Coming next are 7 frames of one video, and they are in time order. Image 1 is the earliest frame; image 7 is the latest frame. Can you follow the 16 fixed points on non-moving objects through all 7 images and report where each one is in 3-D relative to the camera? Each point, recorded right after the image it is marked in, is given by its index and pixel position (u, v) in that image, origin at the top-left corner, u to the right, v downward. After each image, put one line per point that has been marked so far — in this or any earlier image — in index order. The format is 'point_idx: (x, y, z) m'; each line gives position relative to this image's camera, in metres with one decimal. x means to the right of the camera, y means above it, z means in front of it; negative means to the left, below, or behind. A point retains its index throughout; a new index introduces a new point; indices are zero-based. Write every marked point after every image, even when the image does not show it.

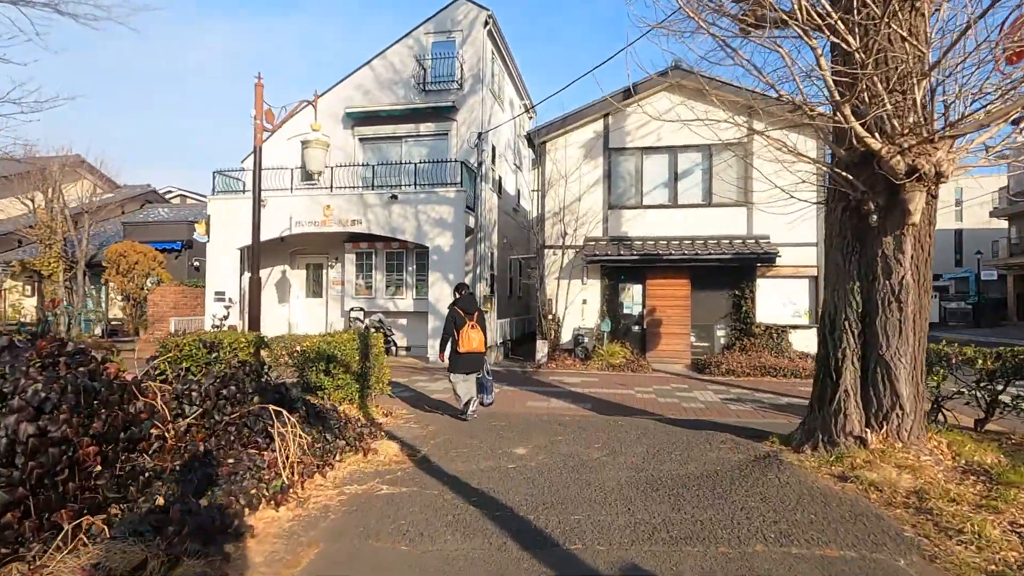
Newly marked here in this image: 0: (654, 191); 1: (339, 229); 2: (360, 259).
0: (+4.5, +3.0, +16.8) m
1: (-5.3, +1.9, +16.5) m
2: (-5.1, +0.9, +17.7) m
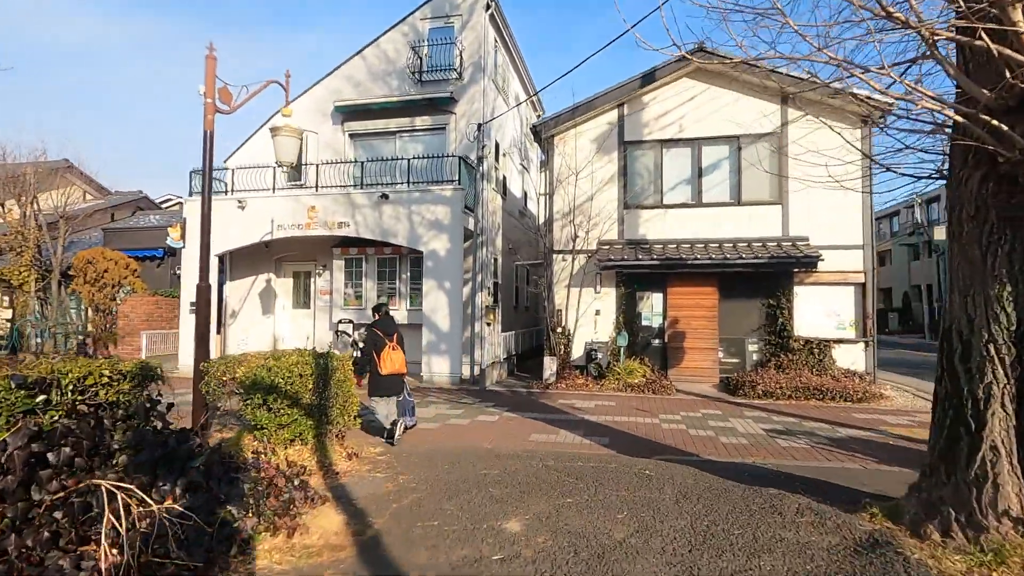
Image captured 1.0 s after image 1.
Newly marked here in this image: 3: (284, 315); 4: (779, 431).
0: (+4.6, +2.8, +15.0) m
1: (-5.2, +1.6, +14.9) m
2: (-4.9, +0.6, +16.1) m
3: (-7.5, -0.9, +17.5) m
4: (+4.5, -2.4, +9.0) m
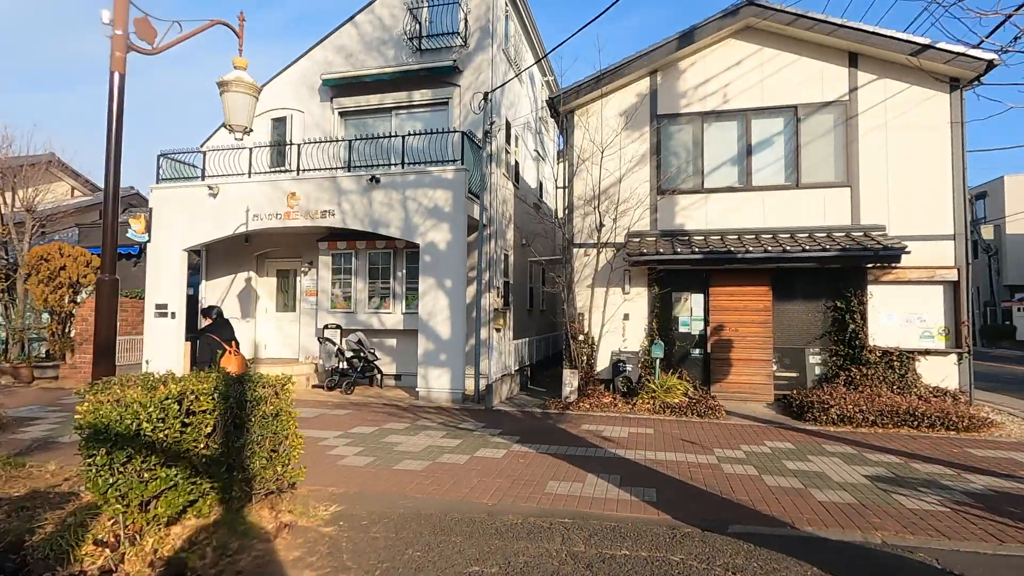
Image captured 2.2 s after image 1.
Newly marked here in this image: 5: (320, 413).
0: (+4.9, +2.8, +12.6) m
1: (-4.9, +1.6, +12.8) m
2: (-4.6, +0.6, +13.9) m
3: (-7.1, -0.9, +15.4) m
4: (+4.7, -2.4, +6.6) m
5: (-3.9, -2.5, +10.8) m
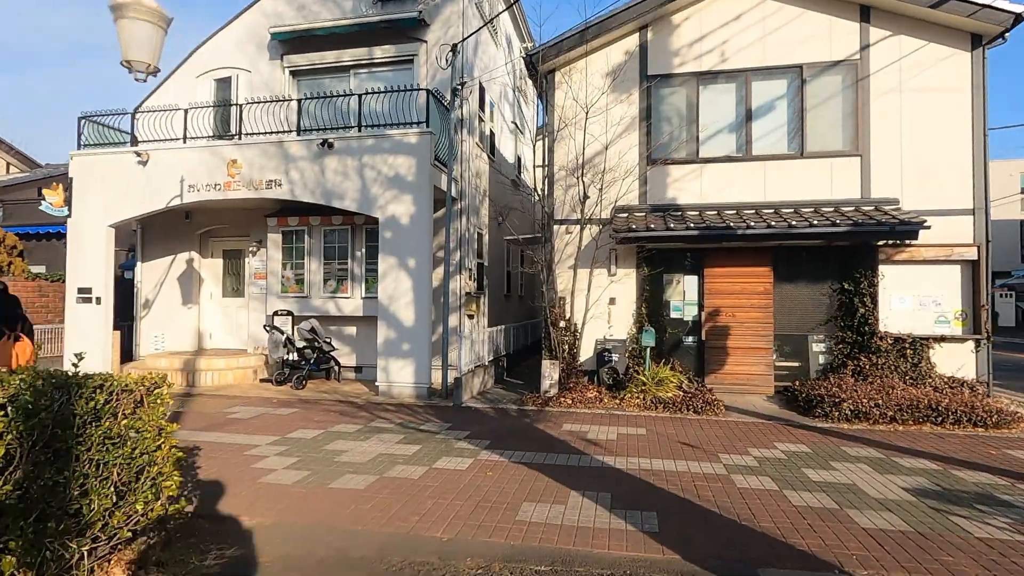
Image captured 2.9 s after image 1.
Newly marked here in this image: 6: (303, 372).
0: (+4.3, +3.2, +11.4) m
1: (-5.5, +2.0, +11.2) m
2: (-5.2, +1.1, +12.4) m
3: (-7.7, -0.5, +13.8) m
4: (+4.3, -2.1, +5.4) m
5: (-4.4, -2.1, +9.3) m
6: (-4.4, -1.8, +11.3) m
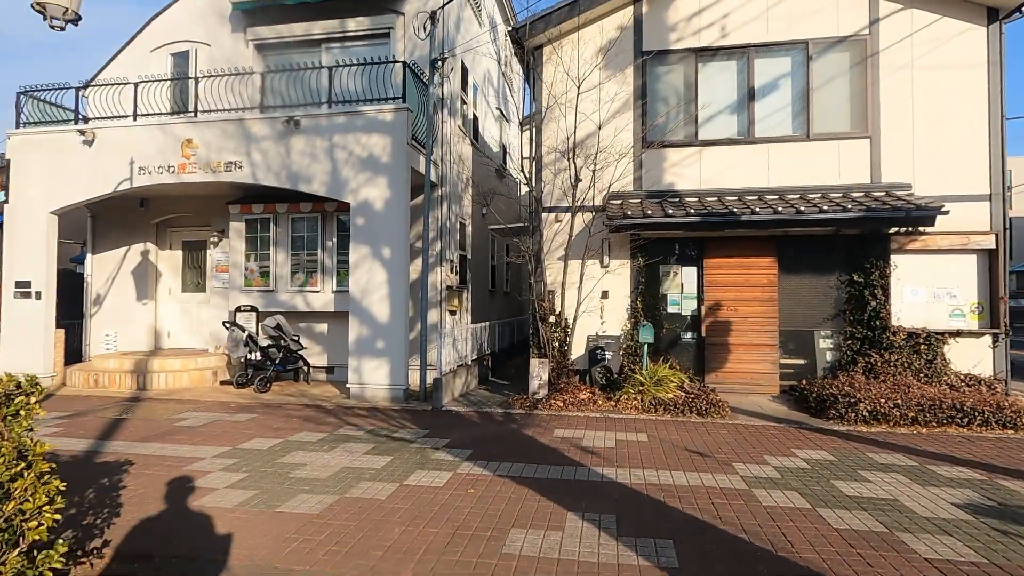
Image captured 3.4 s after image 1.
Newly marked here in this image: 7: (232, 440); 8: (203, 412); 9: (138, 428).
0: (+4.0, +3.4, +10.6) m
1: (-5.8, +2.1, +10.1) m
2: (-5.5, +1.2, +11.3) m
3: (-8.1, -0.3, +12.7) m
4: (+4.2, -1.9, +4.7) m
5: (-4.6, -2.0, +8.3) m
6: (-4.7, -1.6, +10.3) m
7: (-3.7, -2.0, +7.0) m
8: (-5.0, -2.0, +8.6) m
9: (-5.3, -2.0, +7.5) m
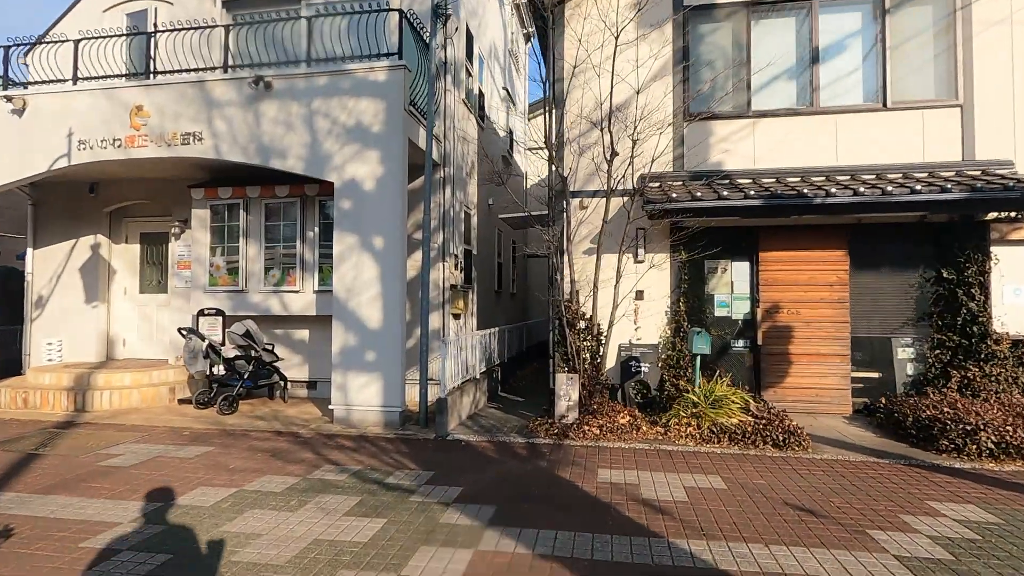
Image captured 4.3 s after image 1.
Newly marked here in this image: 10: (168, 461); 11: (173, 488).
0: (+4.3, +3.4, +8.9) m
1: (-5.5, +2.1, +8.3) m
2: (-5.2, +1.2, +9.5) m
3: (-7.8, -0.3, +10.8) m
4: (+4.5, -1.9, +3.0) m
5: (-4.3, -2.0, +6.5) m
6: (-4.4, -1.6, +8.4) m
7: (-3.3, -2.0, +5.2) m
8: (-4.7, -2.0, +6.8) m
9: (-5.0, -2.0, +5.7) m
10: (-3.9, -2.0, +6.1) m
11: (-3.3, -2.0, +5.2) m
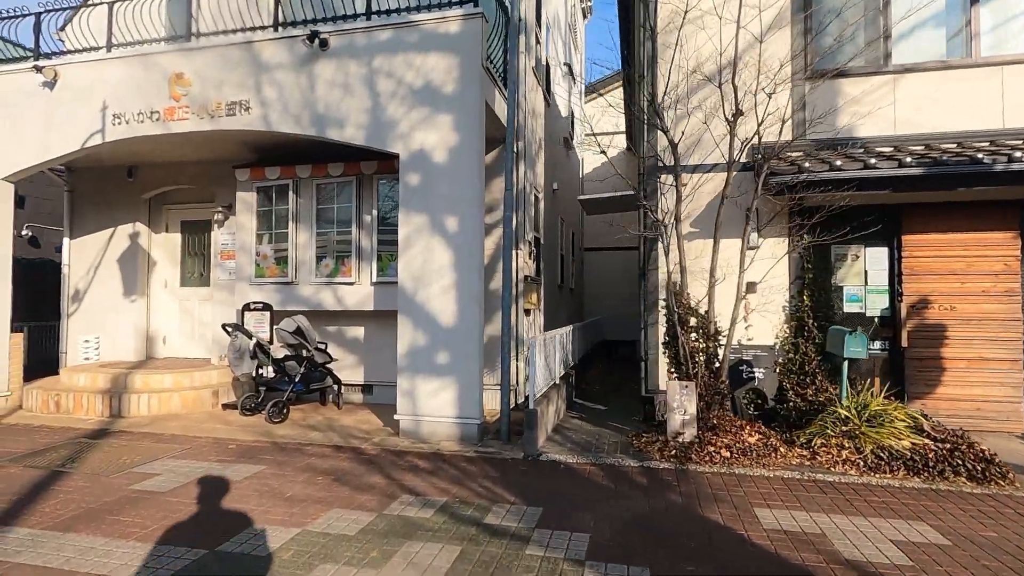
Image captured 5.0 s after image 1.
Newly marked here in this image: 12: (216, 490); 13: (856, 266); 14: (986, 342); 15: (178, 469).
0: (+5.5, +3.5, +7.4) m
1: (-4.3, +2.3, +7.4) m
2: (-3.9, +1.3, +8.5) m
3: (-6.5, -0.2, +10.0) m
4: (+5.4, -1.8, +1.4) m
5: (-3.2, -1.8, +5.4) m
6: (-3.2, -1.5, +7.4) m
7: (-2.3, -1.8, +4.1) m
8: (-3.5, -1.9, +5.8) m
9: (-3.9, -1.8, +4.7) m
10: (-2.8, -1.8, +5.0) m
11: (-2.3, -1.8, +4.1) m
12: (-2.7, -1.8, +4.9) m
13: (+4.8, +0.3, +7.4) m
14: (+6.2, -0.7, +6.9) m
15: (-3.4, -1.8, +5.4) m
